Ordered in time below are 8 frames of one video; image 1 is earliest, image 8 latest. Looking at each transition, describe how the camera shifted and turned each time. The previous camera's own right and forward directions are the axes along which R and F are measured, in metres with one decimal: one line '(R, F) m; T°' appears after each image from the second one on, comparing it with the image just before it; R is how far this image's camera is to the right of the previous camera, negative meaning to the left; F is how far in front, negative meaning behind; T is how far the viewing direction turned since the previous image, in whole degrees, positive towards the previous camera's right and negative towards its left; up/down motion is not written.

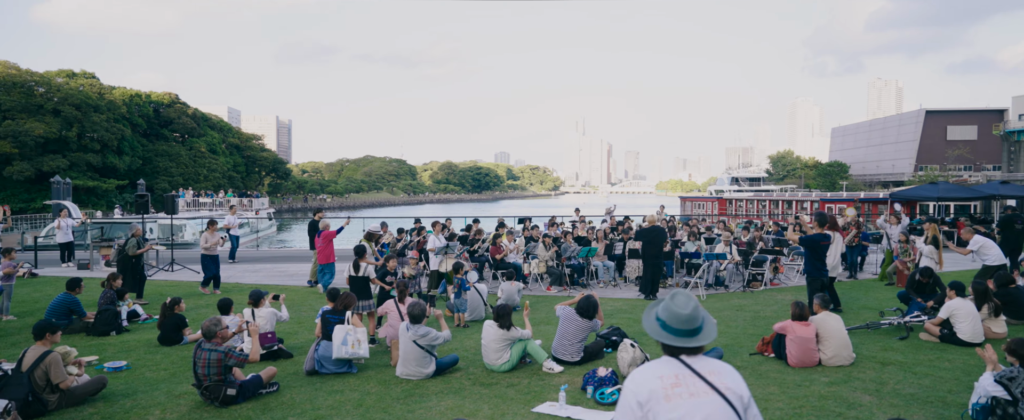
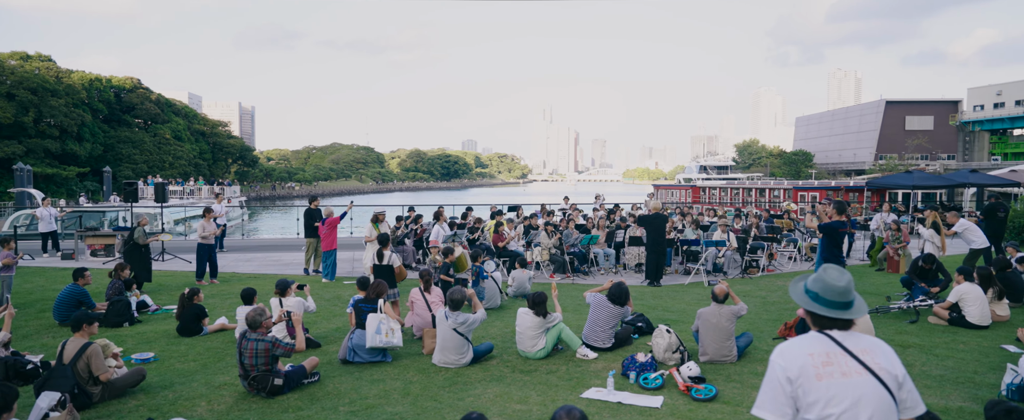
(-0.6, 0.0) m; +2°
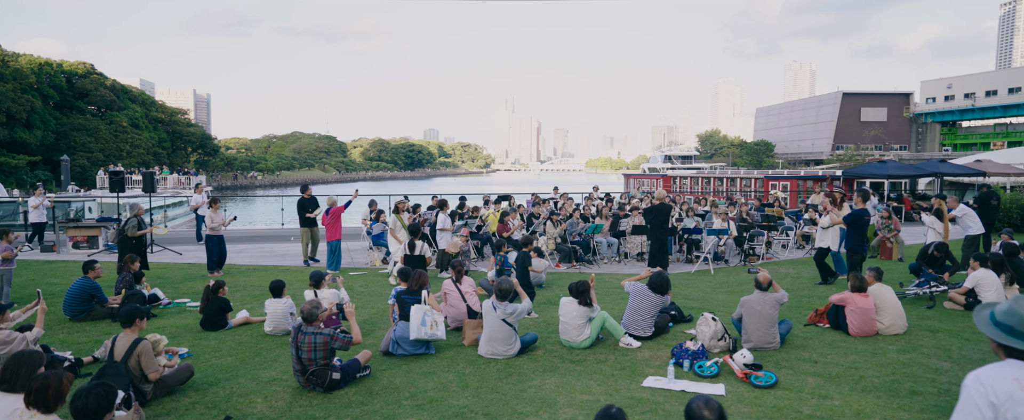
(-0.8, +0.1) m; +3°
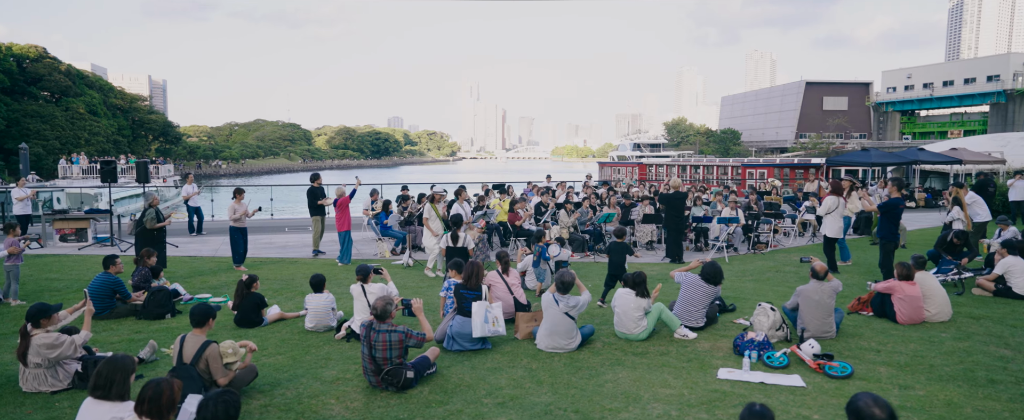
(-0.9, +0.2) m; +2°
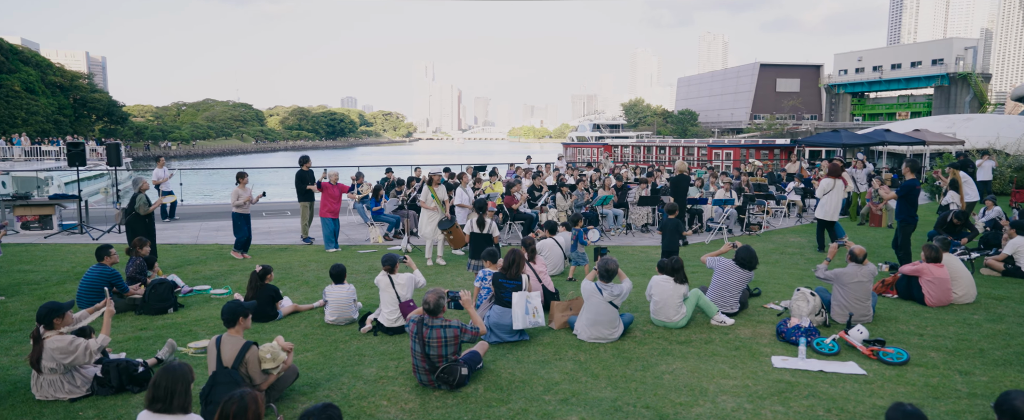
(-0.7, +0.3) m; +3°
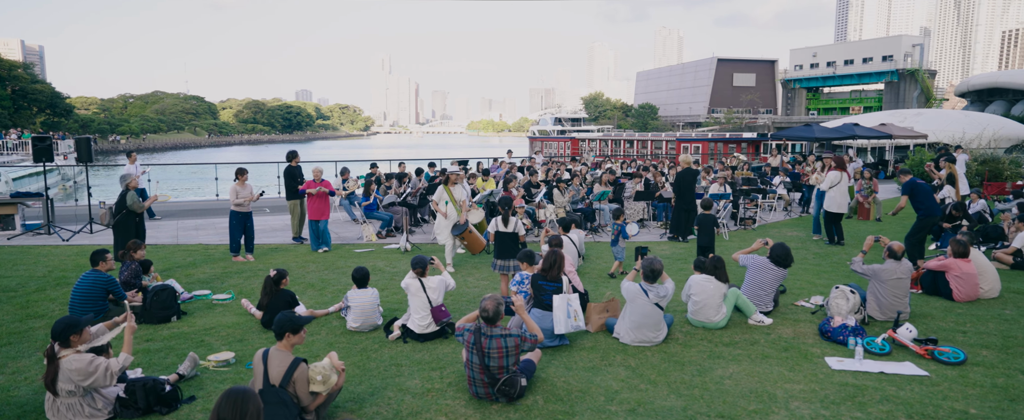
(-0.7, +0.3) m; +3°
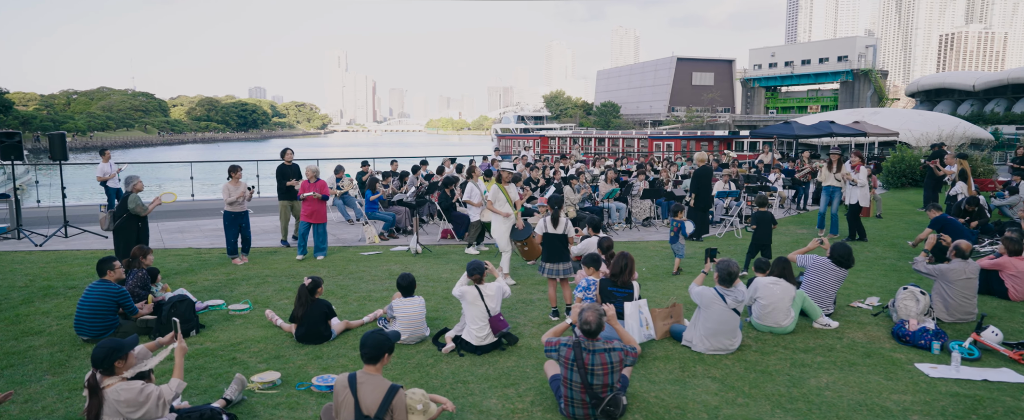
(-0.9, +0.4) m; +3°
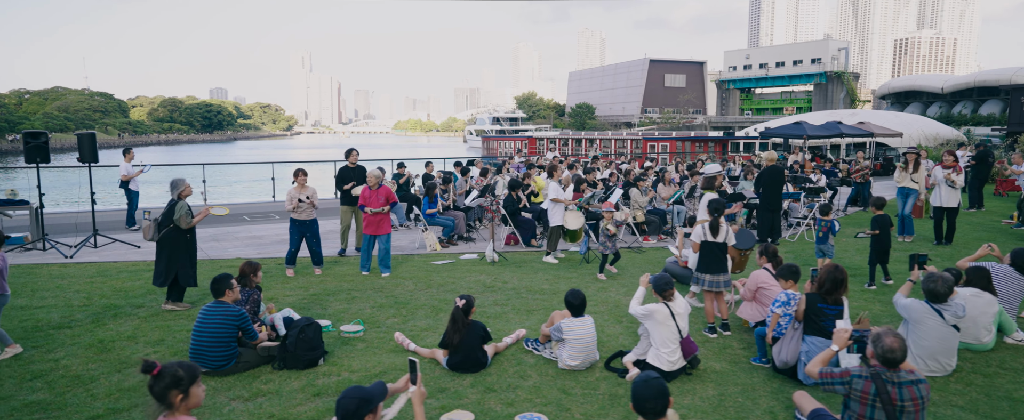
(-1.8, +0.7) m; +2°
